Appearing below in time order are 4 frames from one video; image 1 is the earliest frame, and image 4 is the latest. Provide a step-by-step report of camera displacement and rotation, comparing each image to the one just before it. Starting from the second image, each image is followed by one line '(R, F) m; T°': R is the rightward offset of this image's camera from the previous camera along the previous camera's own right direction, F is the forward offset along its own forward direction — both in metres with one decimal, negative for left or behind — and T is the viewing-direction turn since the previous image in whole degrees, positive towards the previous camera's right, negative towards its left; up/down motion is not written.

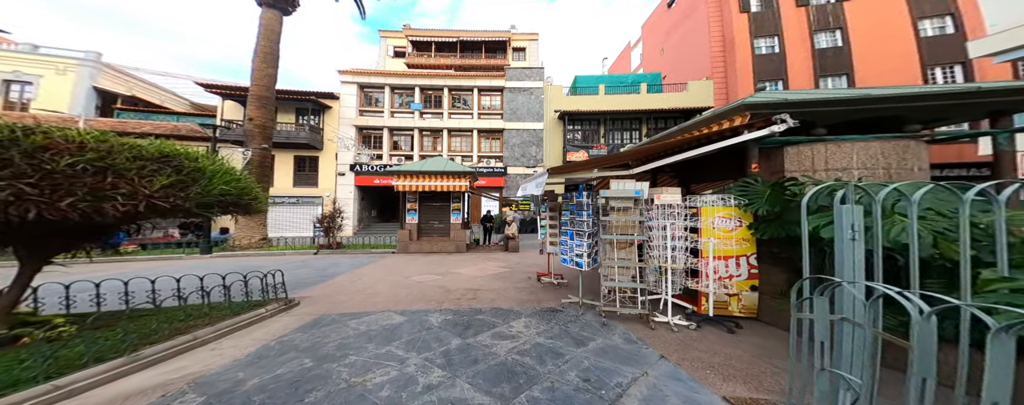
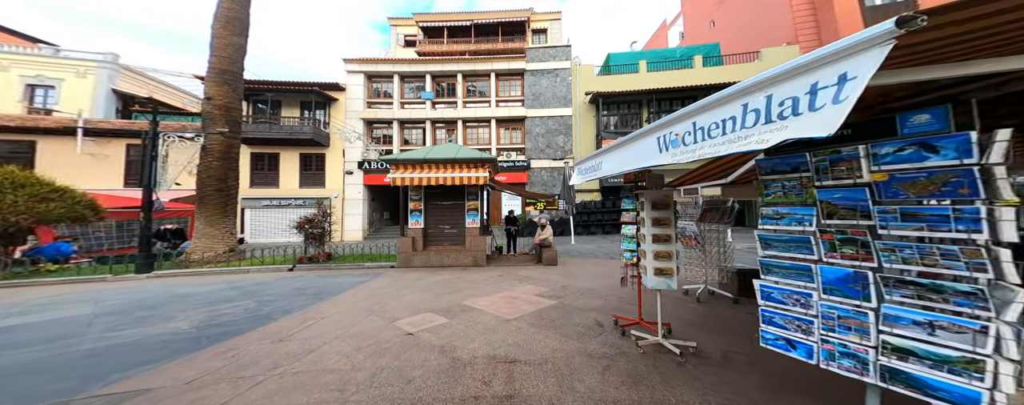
(-0.6, +3.0) m; -3°
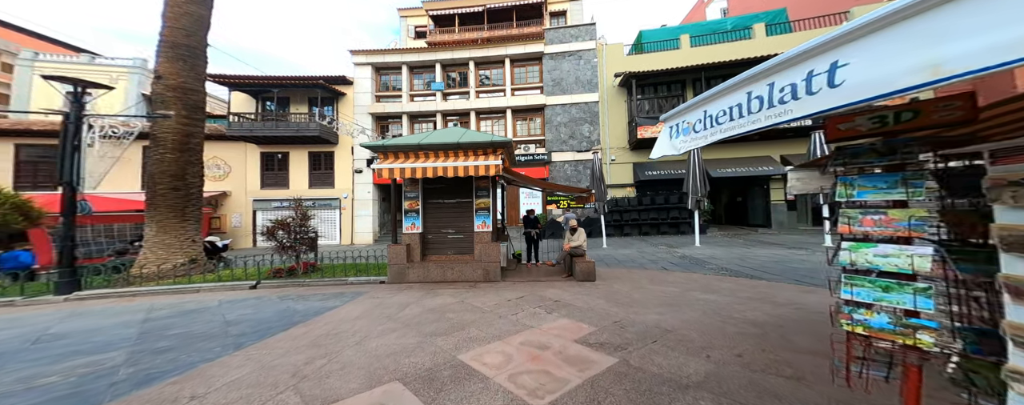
(-0.1, +2.1) m; -4°
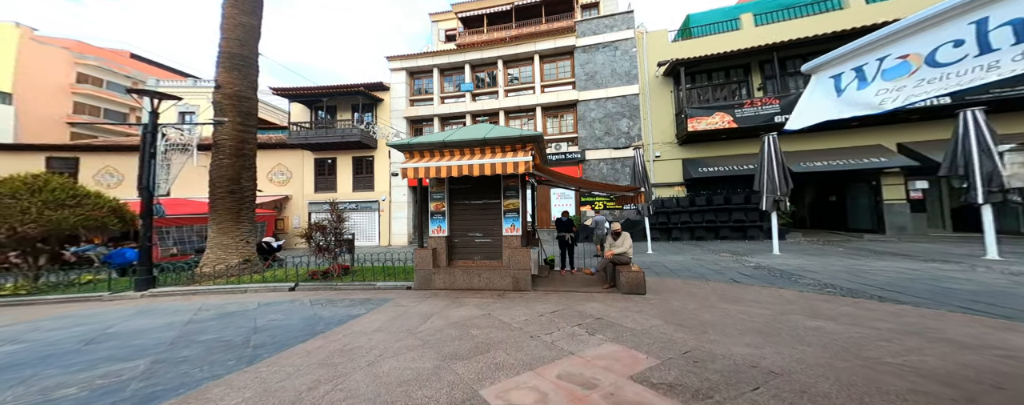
(+0.1, +0.6) m; -8°
